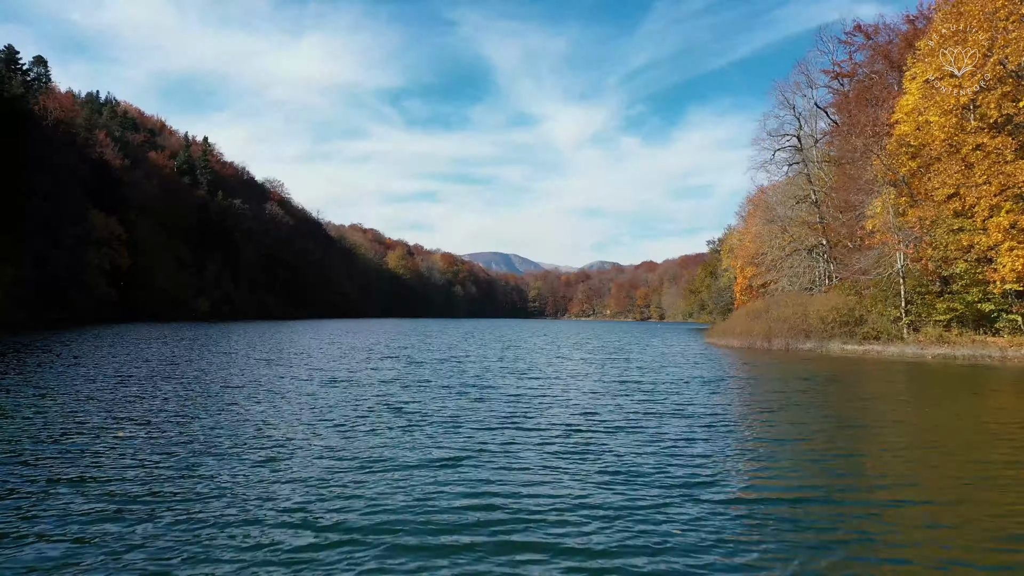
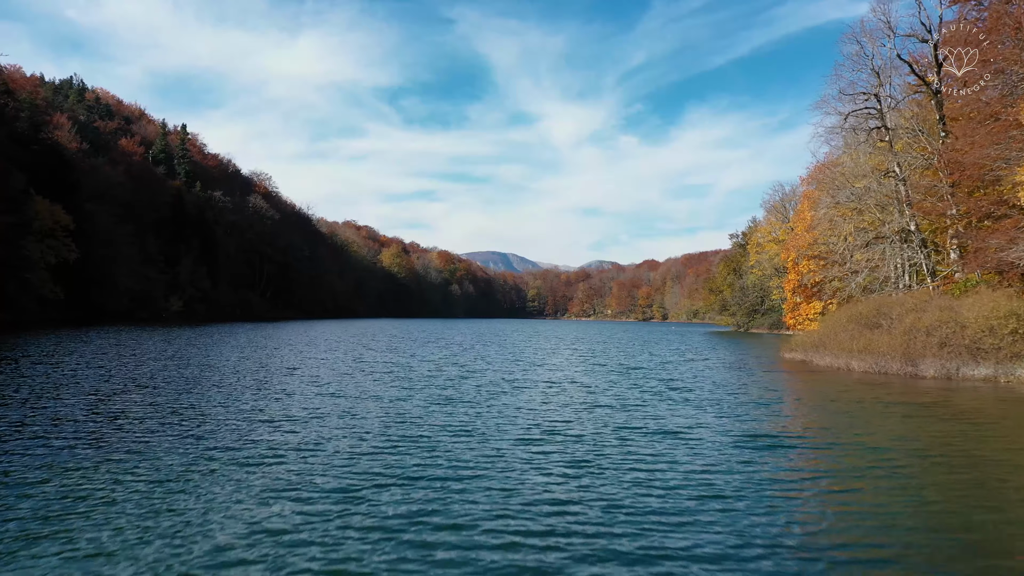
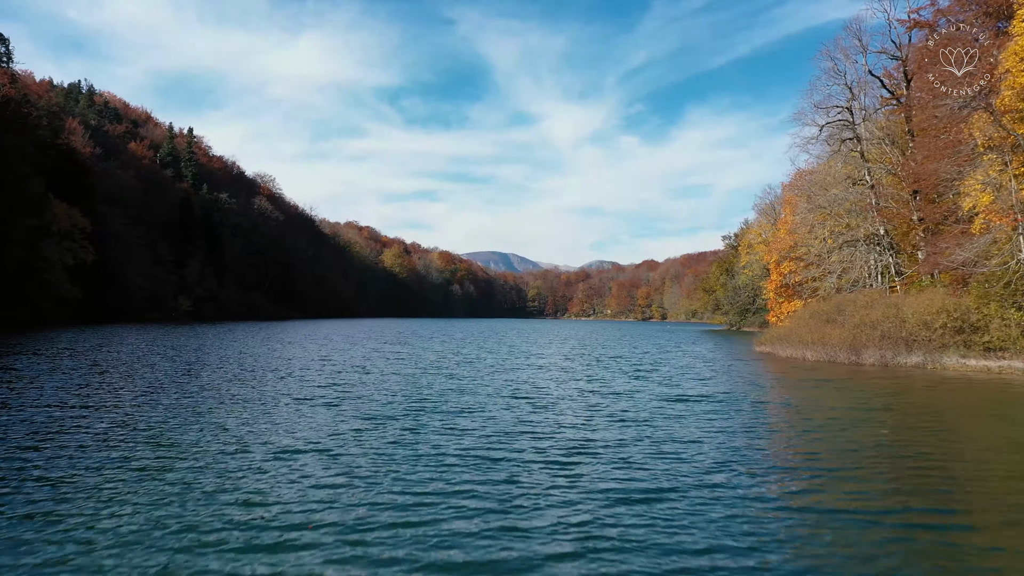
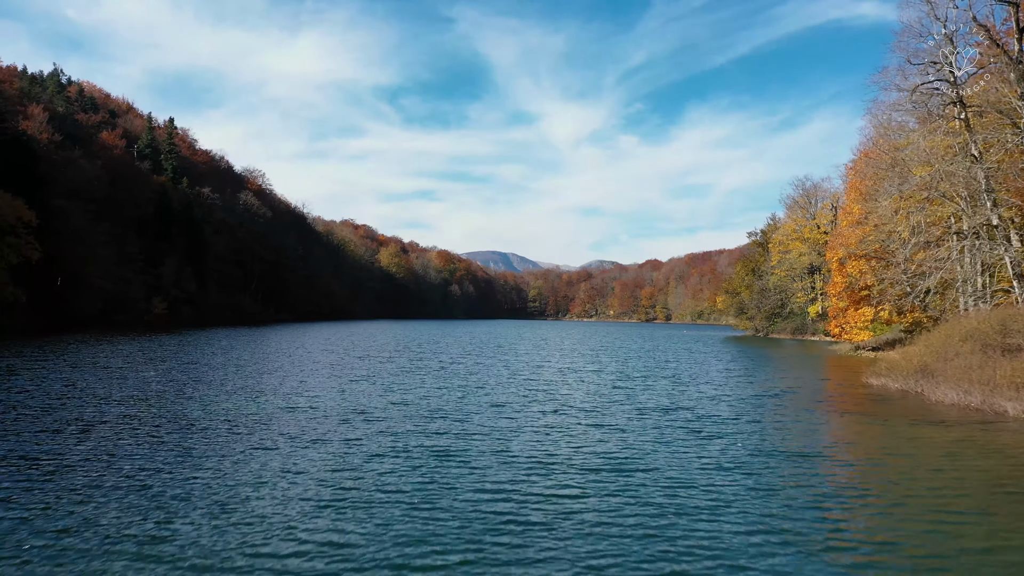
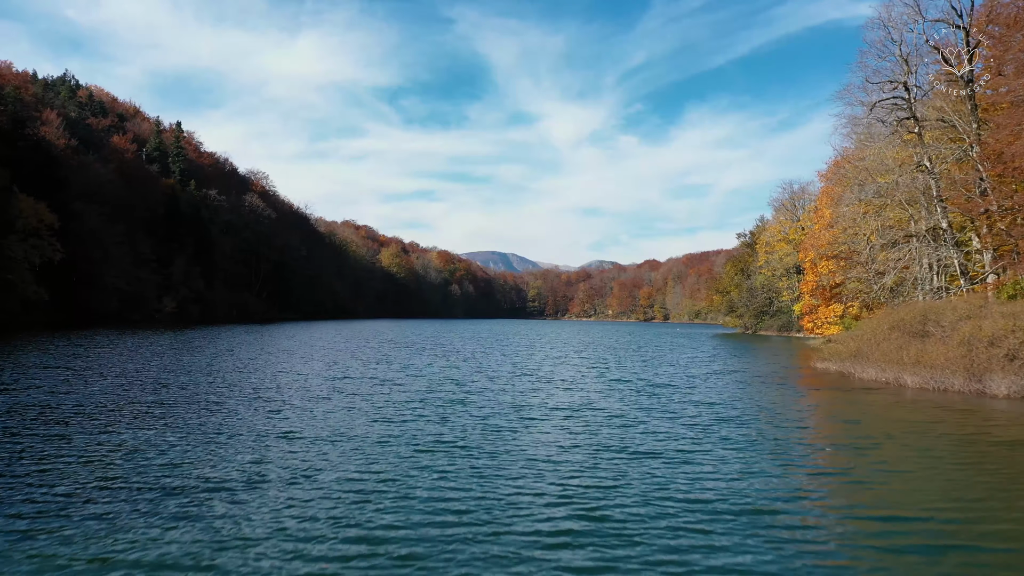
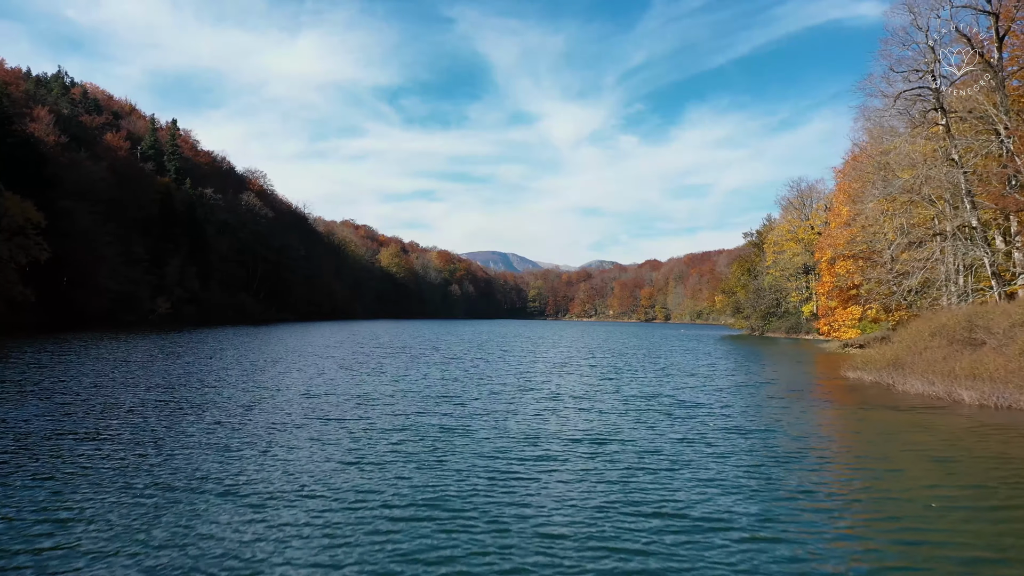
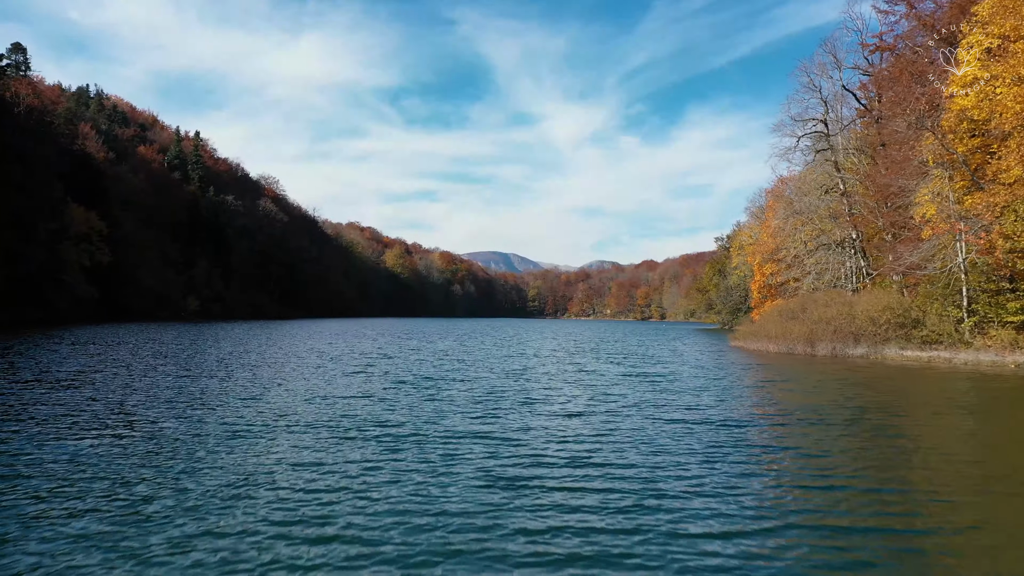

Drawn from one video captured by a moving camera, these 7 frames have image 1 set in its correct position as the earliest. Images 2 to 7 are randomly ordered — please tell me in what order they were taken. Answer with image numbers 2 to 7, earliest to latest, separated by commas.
7, 3, 2, 5, 6, 4
